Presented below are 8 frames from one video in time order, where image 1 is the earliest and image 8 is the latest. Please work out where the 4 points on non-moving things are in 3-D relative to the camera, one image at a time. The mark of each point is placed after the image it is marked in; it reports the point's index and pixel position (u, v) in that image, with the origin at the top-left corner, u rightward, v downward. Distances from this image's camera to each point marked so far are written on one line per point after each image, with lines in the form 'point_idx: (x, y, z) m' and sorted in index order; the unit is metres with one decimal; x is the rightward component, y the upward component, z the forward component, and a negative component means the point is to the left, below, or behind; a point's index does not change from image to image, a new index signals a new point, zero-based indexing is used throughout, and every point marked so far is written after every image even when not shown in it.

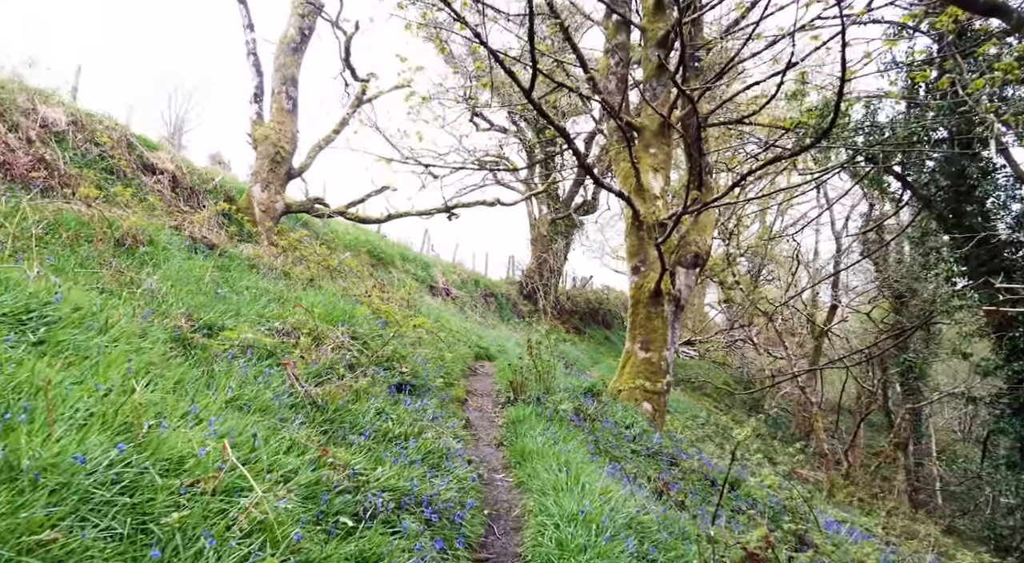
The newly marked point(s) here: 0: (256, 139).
0: (-4.7, +2.6, +12.5) m
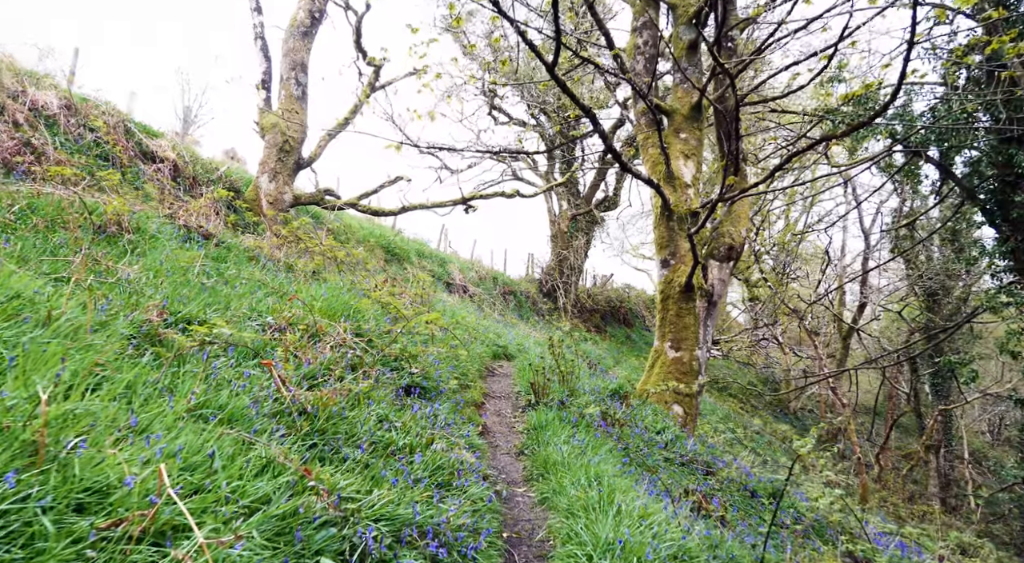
0: (-4.3, +2.7, +11.9) m
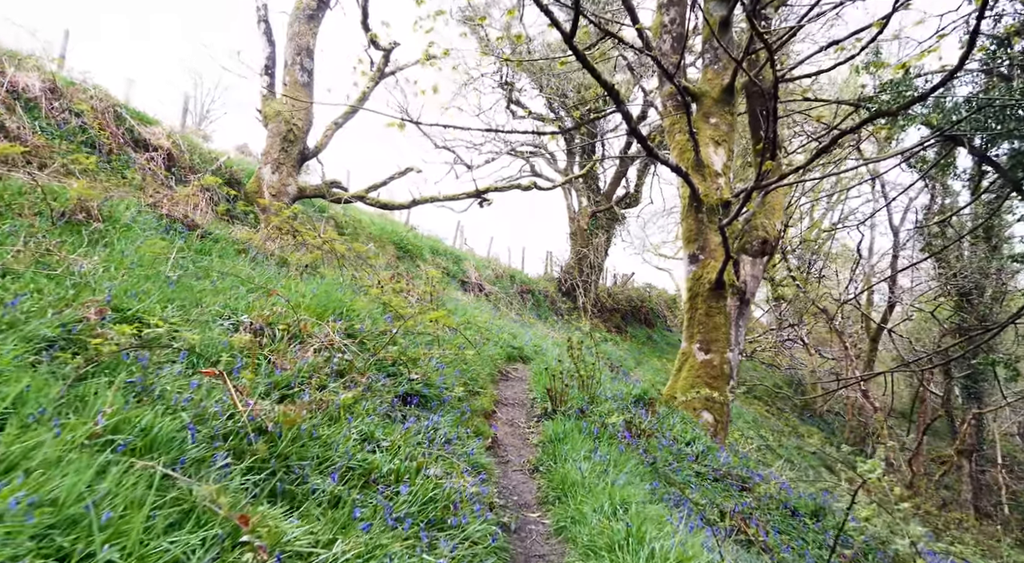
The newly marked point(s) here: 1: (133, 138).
0: (-4.1, +2.7, +11.3) m
1: (-5.3, +2.0, +9.6) m
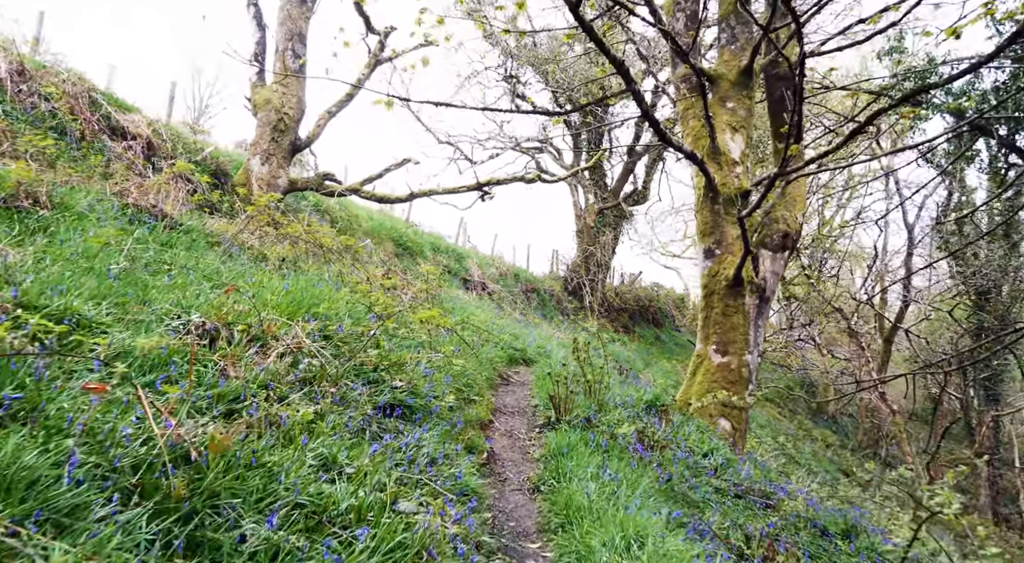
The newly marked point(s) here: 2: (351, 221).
0: (-4.0, +2.8, +10.7) m
1: (-5.3, +2.0, +9.0) m
2: (-3.1, +1.2, +13.1) m
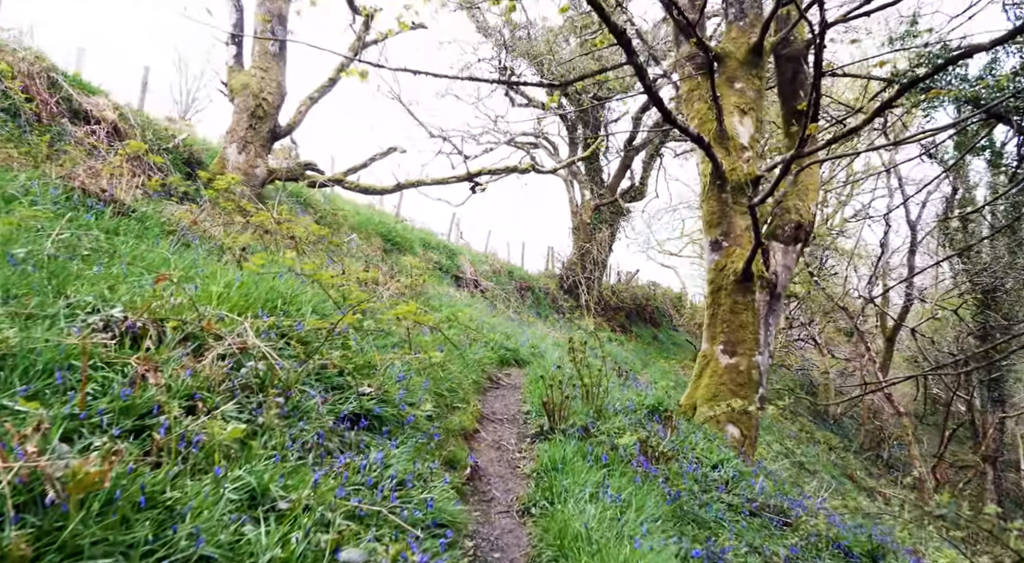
0: (-4.1, +2.8, +10.1) m
1: (-5.4, +2.1, +8.4) m
2: (-3.2, +1.2, +12.4) m
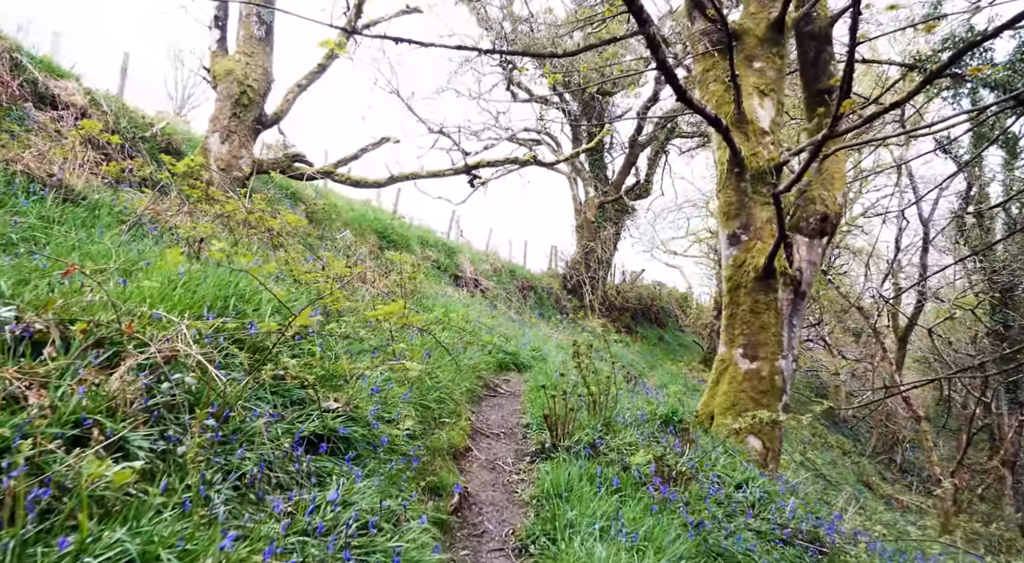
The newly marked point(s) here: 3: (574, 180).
0: (-4.1, +2.8, +9.4) m
1: (-5.4, +2.1, +7.7) m
2: (-3.2, +1.2, +11.8) m
3: (+1.7, +2.9, +19.2) m
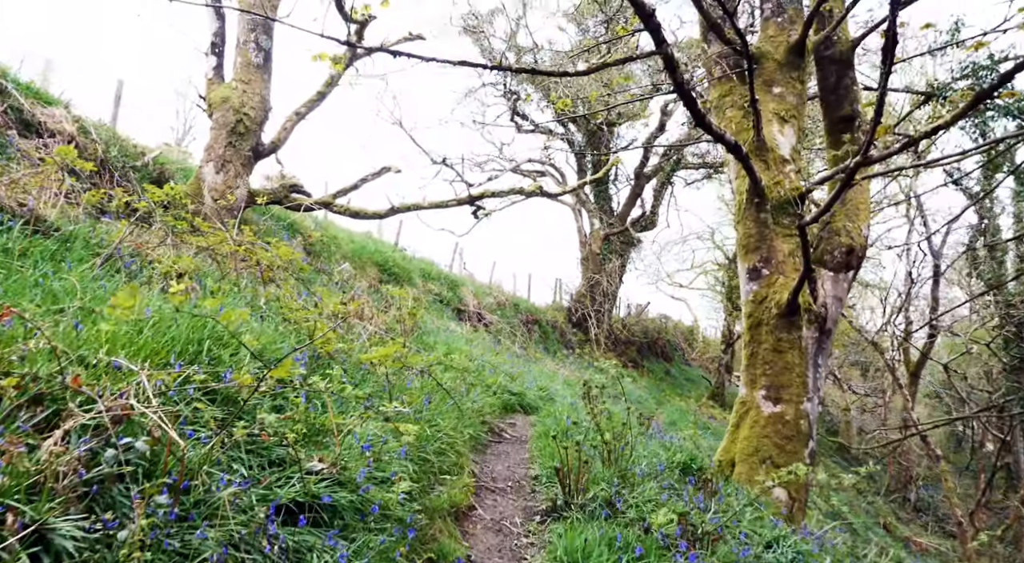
0: (-4.1, +2.4, +9.1) m
1: (-5.3, +1.8, +7.4) m
2: (-3.1, +0.7, +11.4) m
3: (+1.8, +2.0, +18.9) m
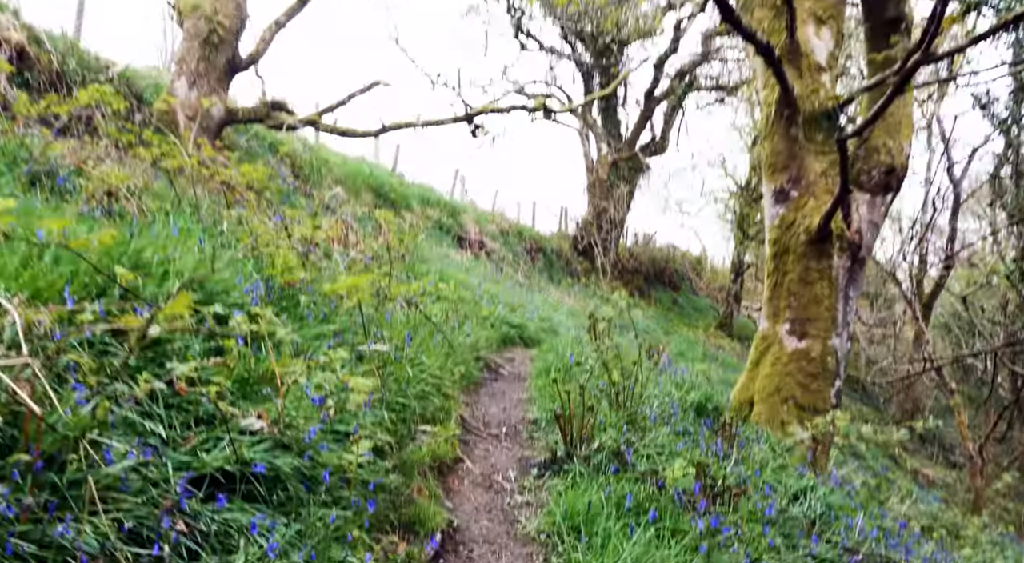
0: (-4.0, +3.3, +8.2) m
1: (-5.3, +2.5, +6.6) m
2: (-3.1, +1.8, +10.7) m
3: (+1.9, +3.9, +18.0) m
